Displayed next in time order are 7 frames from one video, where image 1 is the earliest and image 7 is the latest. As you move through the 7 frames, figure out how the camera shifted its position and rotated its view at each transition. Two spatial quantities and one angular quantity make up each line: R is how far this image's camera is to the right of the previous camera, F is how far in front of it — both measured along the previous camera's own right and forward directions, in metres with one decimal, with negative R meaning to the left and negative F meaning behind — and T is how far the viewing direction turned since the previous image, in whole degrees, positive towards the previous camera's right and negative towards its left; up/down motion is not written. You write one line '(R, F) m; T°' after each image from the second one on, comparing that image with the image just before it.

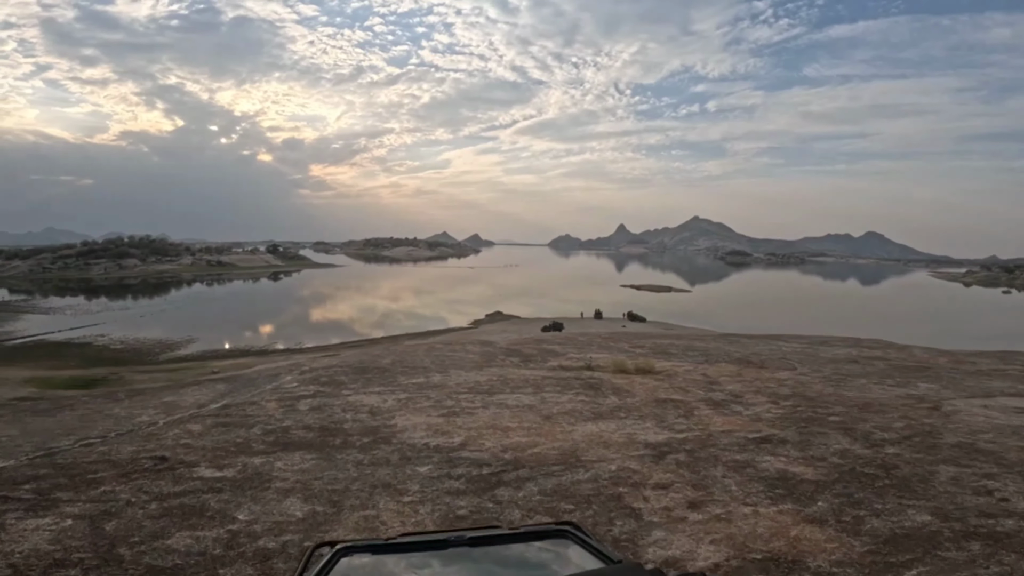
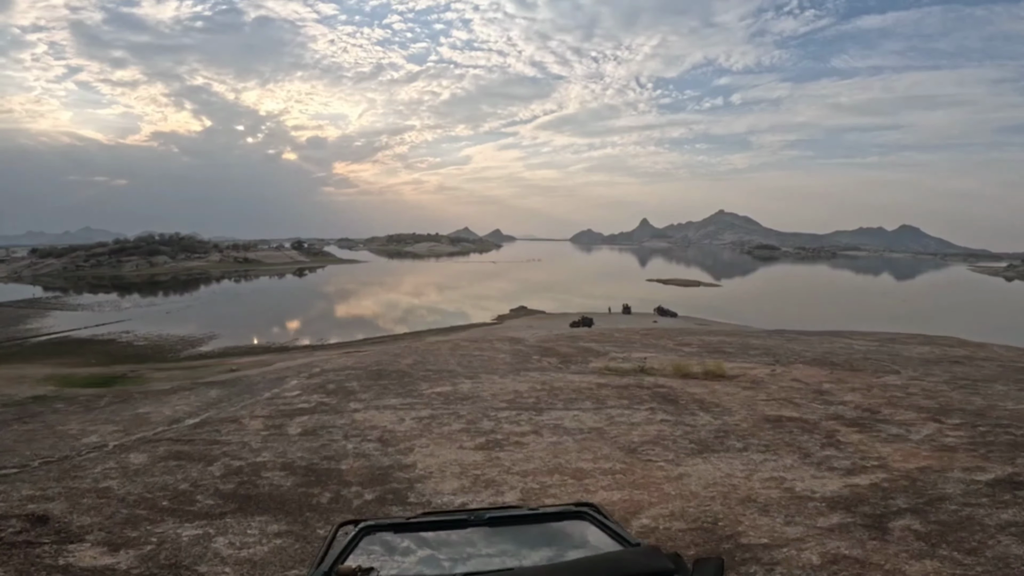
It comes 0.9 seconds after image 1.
(-0.3, +1.3) m; -2°
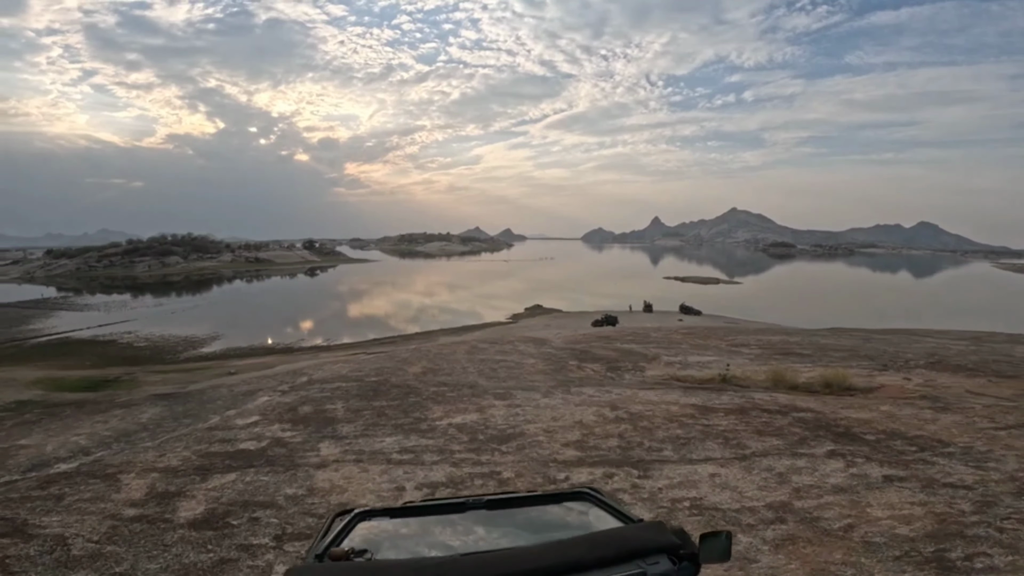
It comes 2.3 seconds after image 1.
(-0.3, +1.8) m; -1°
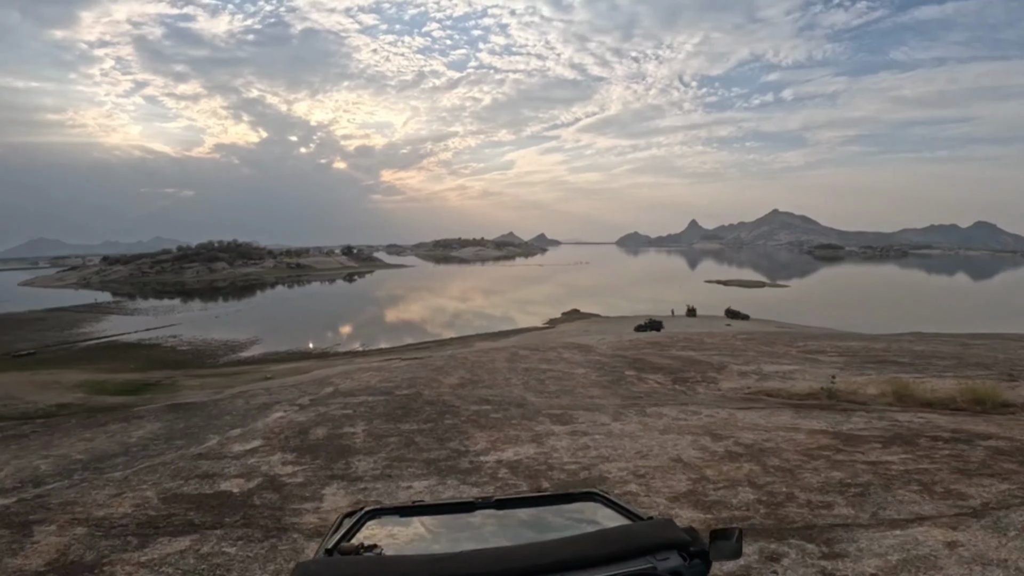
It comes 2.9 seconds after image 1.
(-0.2, +0.9) m; -4°
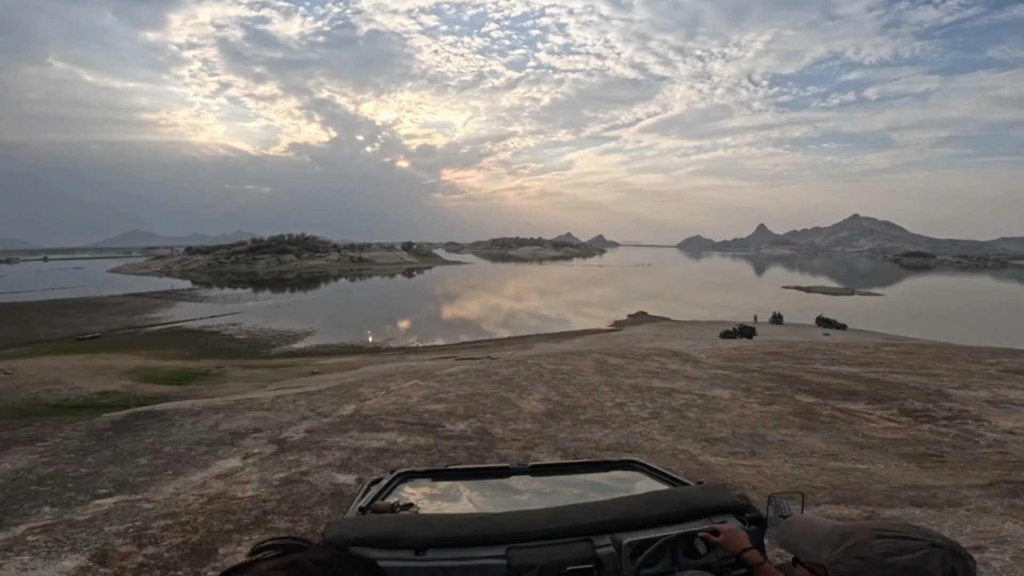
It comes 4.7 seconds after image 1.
(-0.5, +2.3) m; -6°
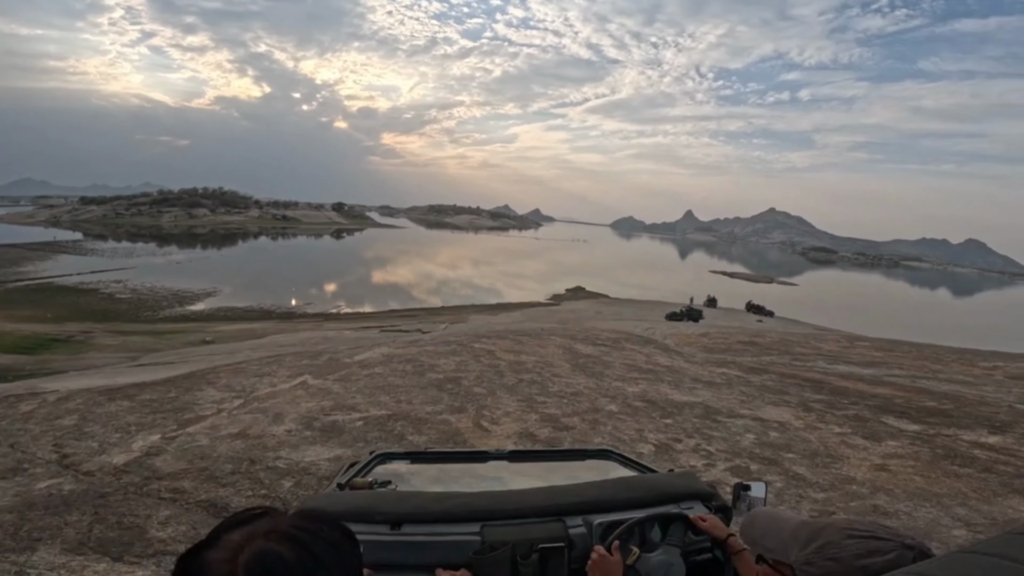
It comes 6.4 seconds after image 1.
(-0.1, +2.0) m; +7°
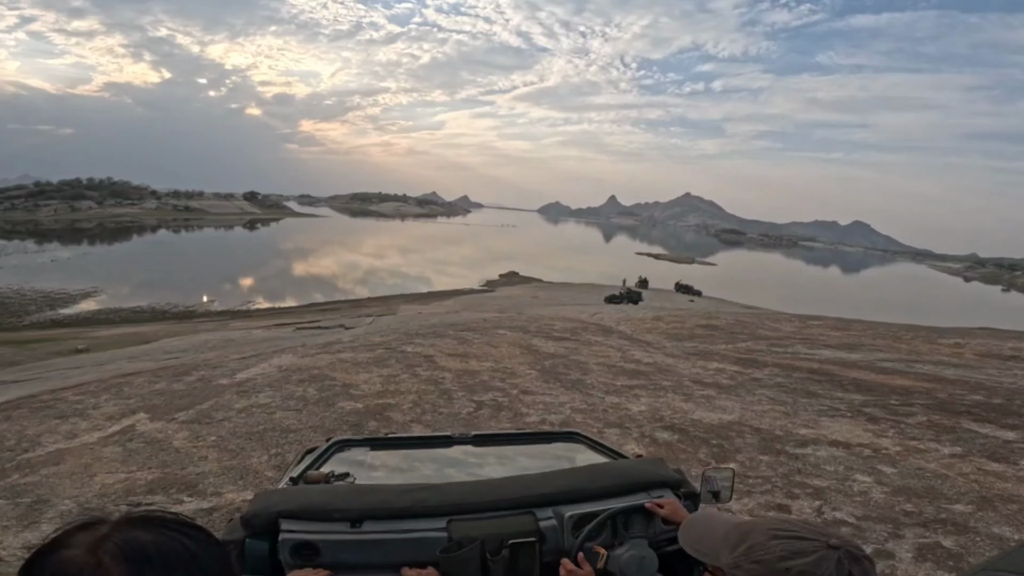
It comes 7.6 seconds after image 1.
(-0.1, +1.2) m; +7°
